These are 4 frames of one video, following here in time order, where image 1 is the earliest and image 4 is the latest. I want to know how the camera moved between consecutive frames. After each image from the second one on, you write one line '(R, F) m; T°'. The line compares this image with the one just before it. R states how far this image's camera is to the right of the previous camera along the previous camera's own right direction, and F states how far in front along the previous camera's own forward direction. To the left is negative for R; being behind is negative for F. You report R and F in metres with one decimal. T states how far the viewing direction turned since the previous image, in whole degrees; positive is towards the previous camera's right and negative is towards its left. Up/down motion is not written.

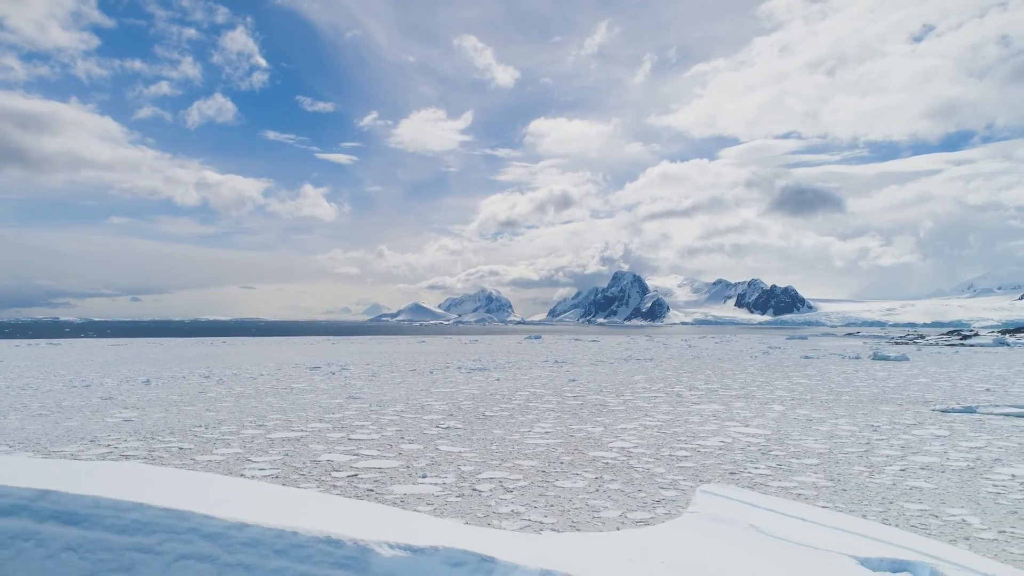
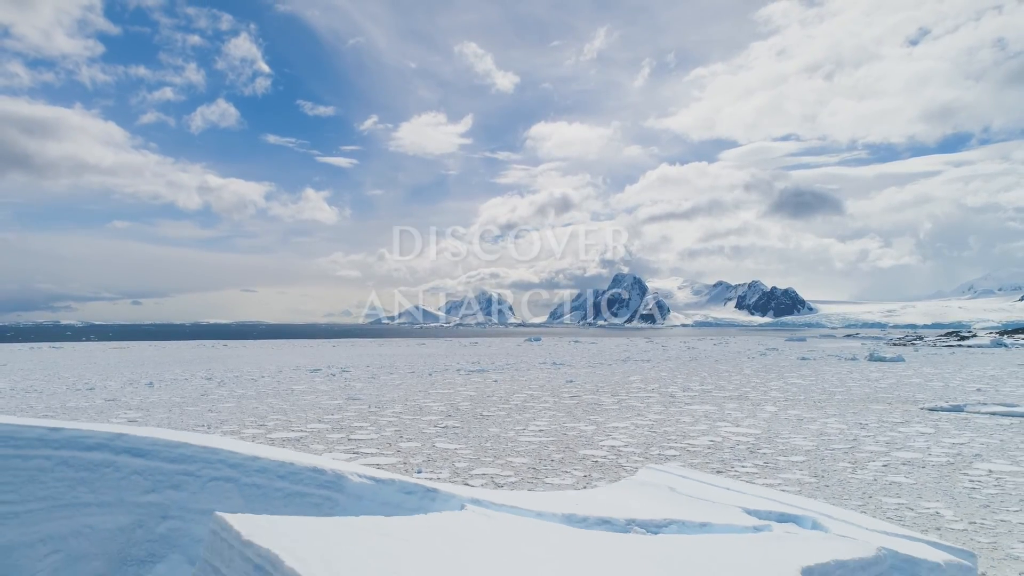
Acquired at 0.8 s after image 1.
(+0.1, -0.3) m; 0°
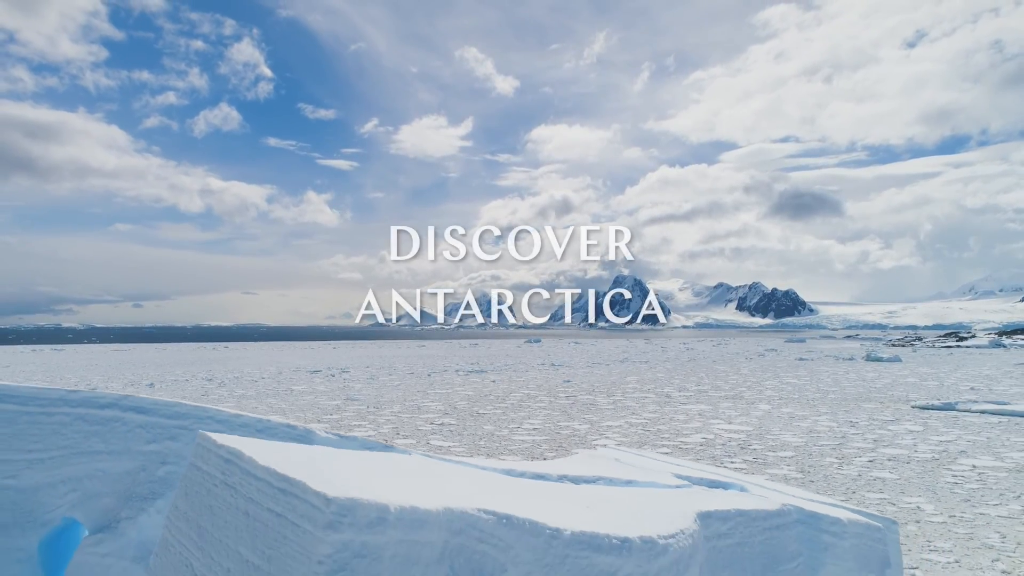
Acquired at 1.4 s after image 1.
(+0.1, -0.2) m; 0°
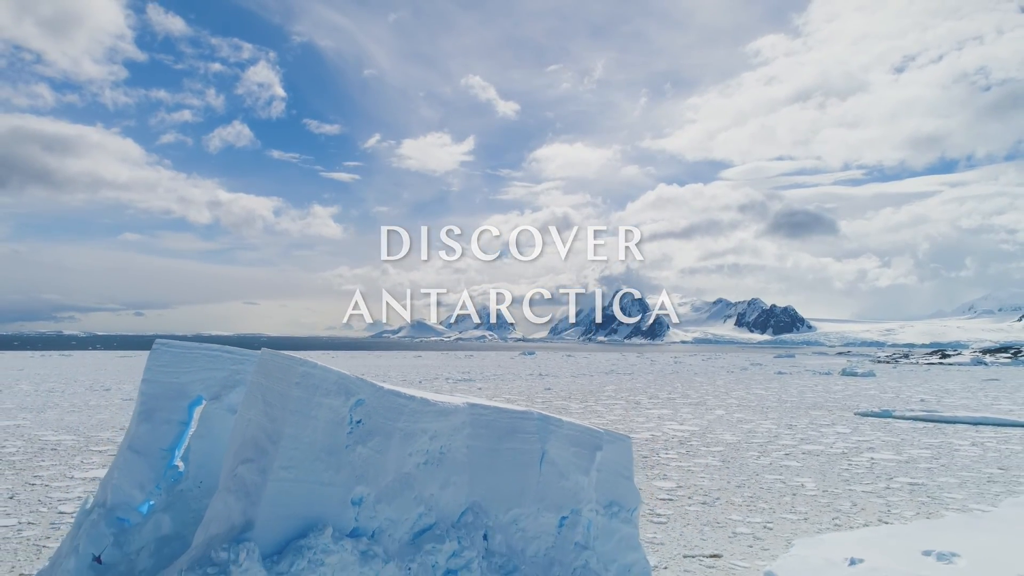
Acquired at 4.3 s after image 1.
(+0.6, -1.6) m; 0°
